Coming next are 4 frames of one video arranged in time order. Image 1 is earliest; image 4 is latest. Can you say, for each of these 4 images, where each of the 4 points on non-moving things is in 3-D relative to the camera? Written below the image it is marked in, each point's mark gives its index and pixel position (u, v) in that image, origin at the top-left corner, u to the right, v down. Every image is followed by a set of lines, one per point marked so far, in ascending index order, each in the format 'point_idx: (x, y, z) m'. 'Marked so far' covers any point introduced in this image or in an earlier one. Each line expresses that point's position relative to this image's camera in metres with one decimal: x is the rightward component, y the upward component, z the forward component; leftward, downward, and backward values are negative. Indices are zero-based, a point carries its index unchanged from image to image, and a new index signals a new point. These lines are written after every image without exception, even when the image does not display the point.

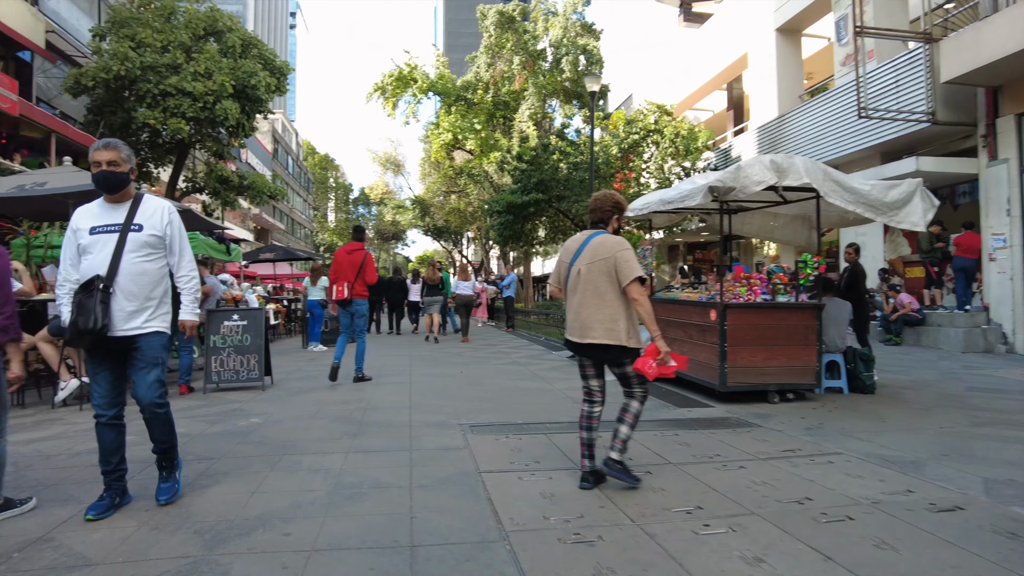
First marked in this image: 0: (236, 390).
0: (-3.1, -1.1, +7.5) m
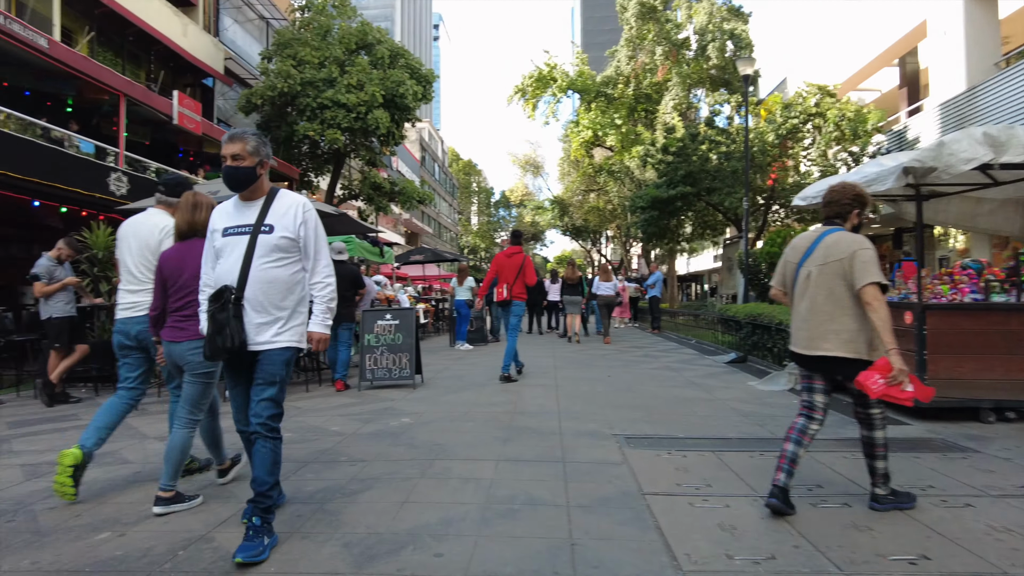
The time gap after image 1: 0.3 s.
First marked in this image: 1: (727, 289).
0: (-1.4, -1.2, +7.6) m
1: (+6.0, 0.0, +18.6) m
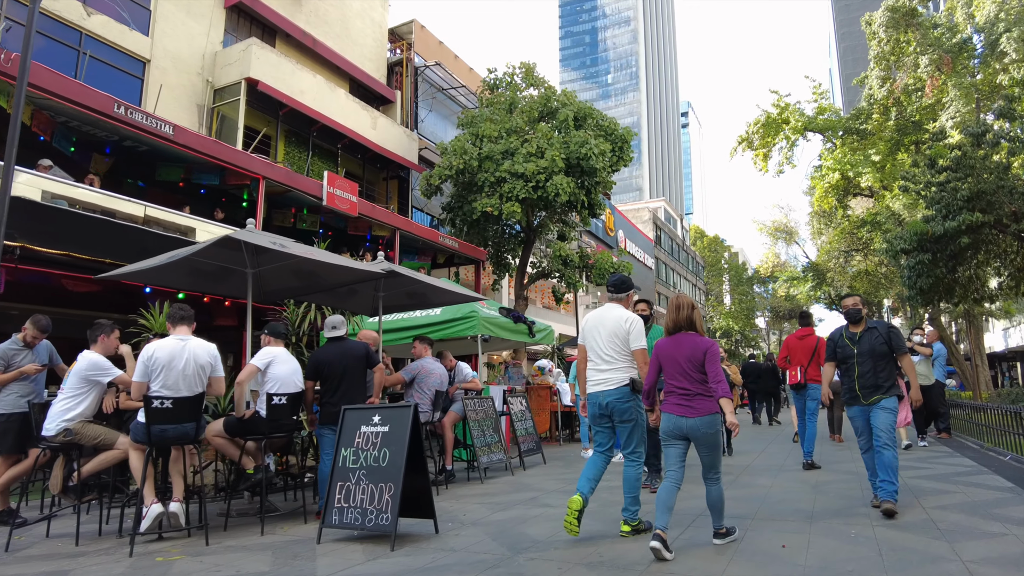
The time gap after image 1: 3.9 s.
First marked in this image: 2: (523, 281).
0: (-0.9, -1.7, +4.5) m
1: (+10.1, -1.5, +12.0) m
2: (+0.4, +0.2, +20.2) m
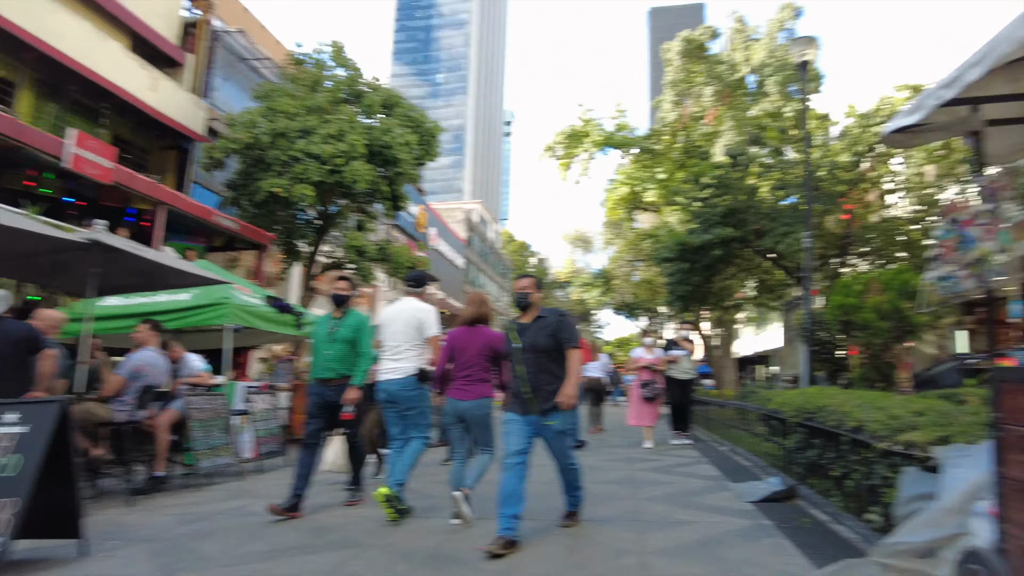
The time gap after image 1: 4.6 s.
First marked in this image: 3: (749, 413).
0: (-2.8, -1.5, +3.6) m
1: (+6.0, -1.7, +13.7) m
2: (-5.6, +0.5, +19.1) m
3: (+2.7, -1.5, +7.6) m
